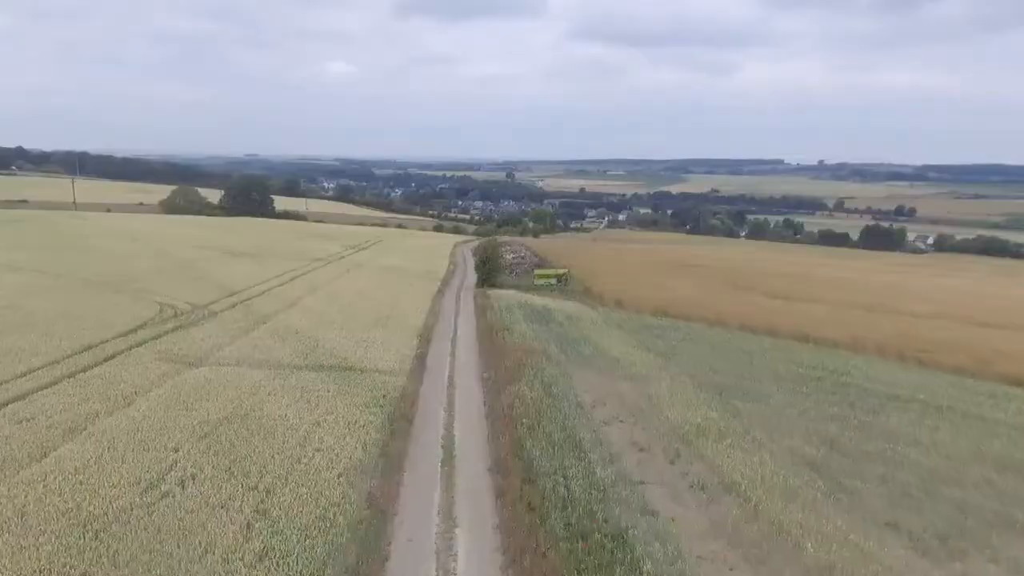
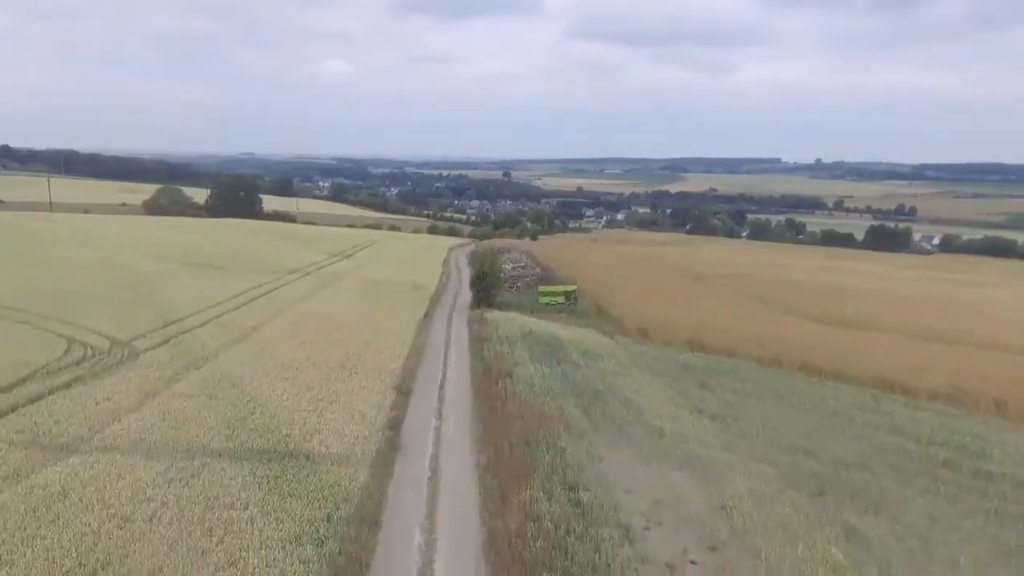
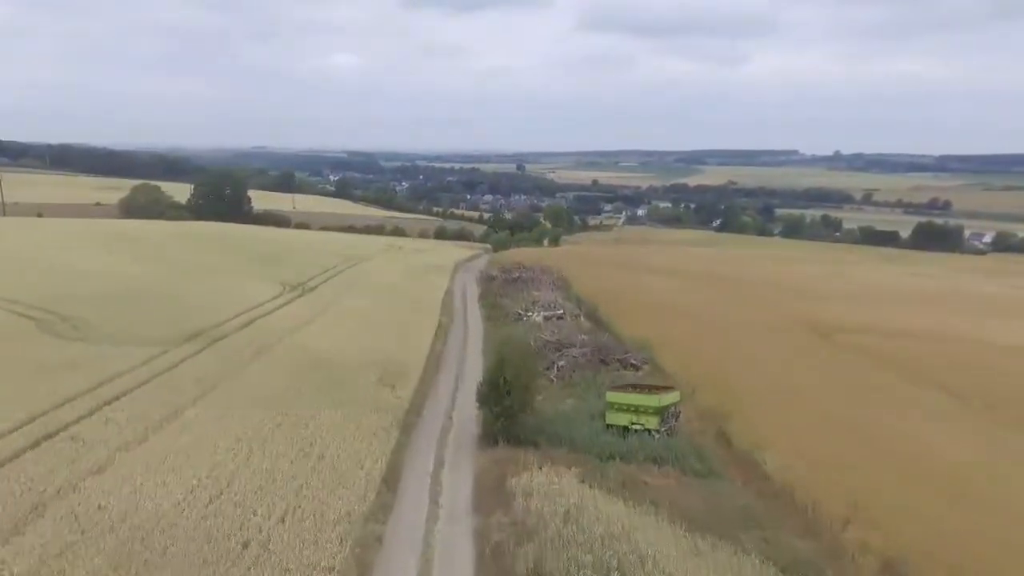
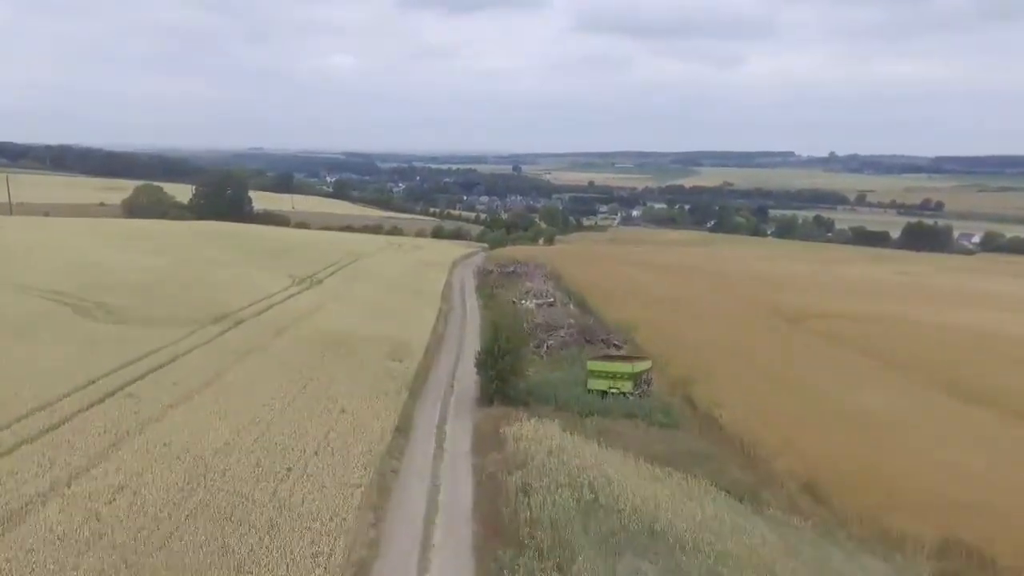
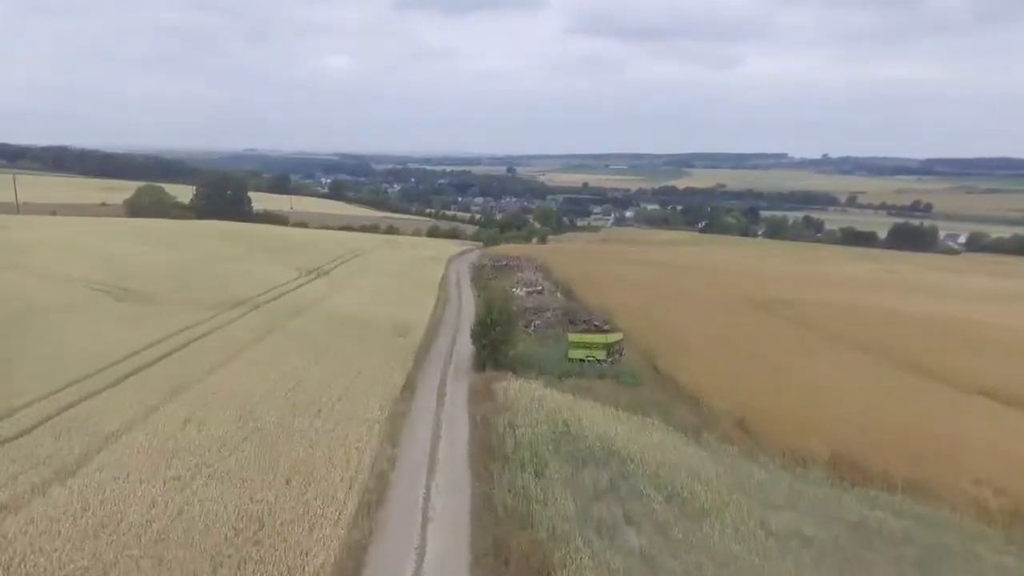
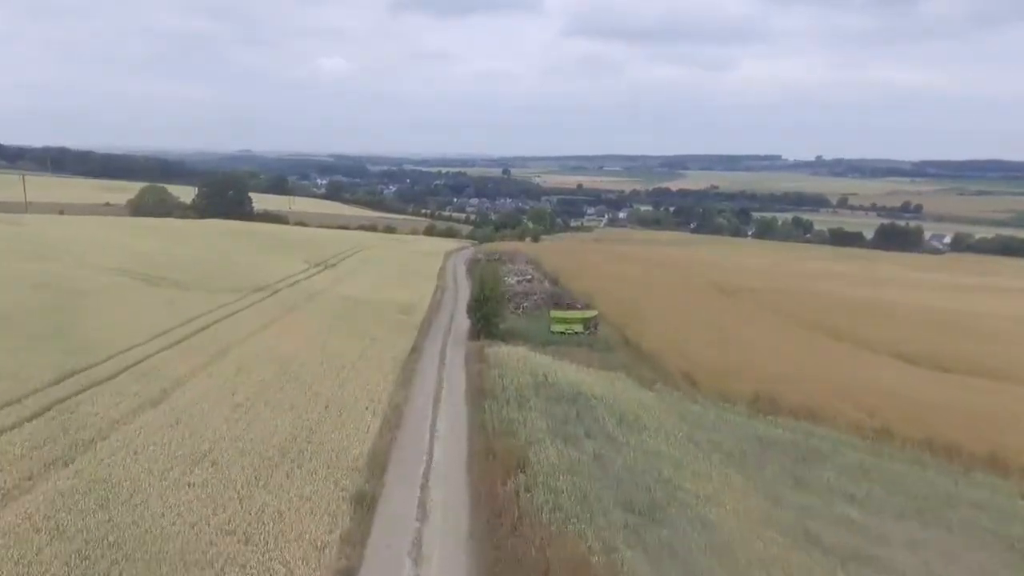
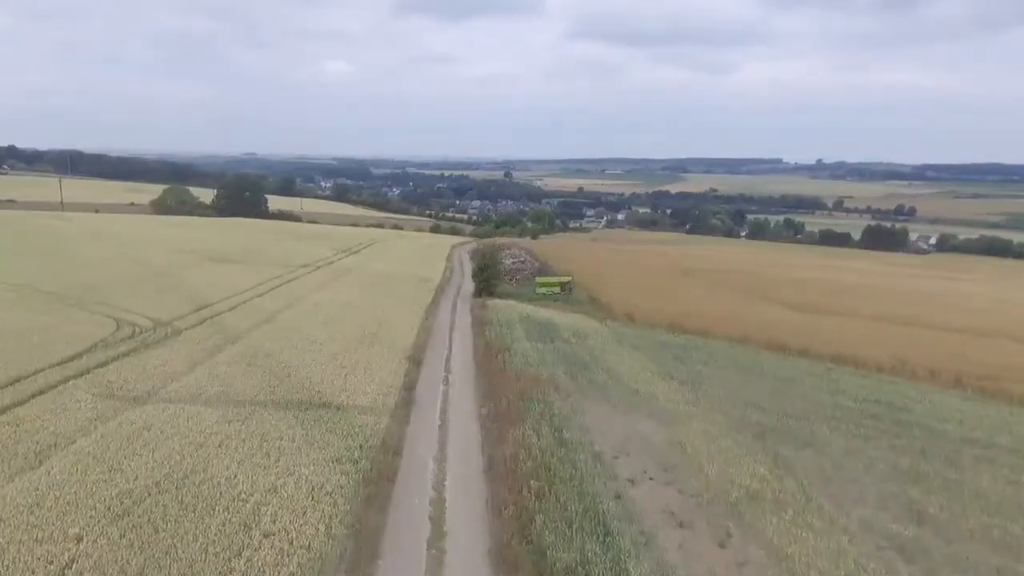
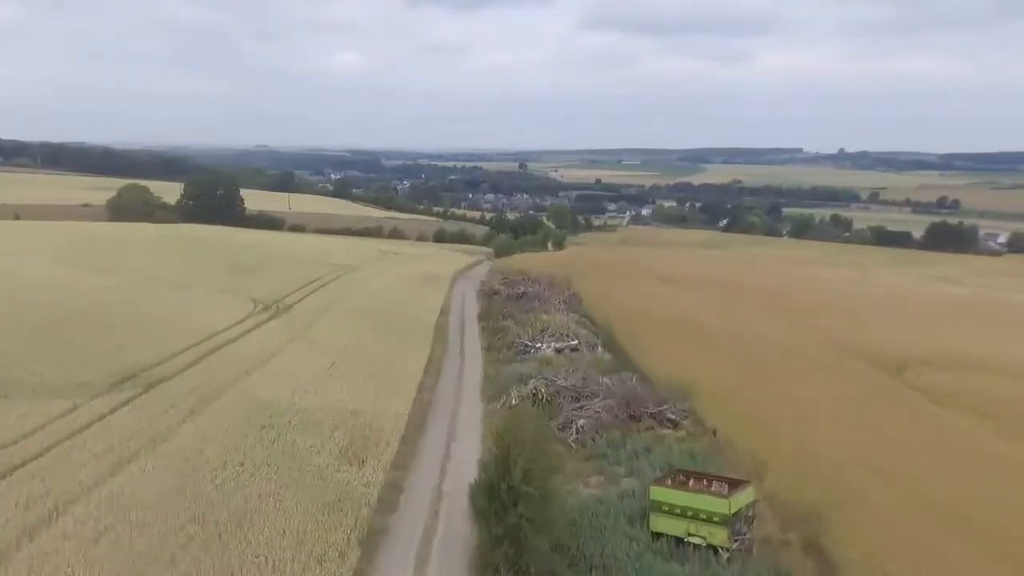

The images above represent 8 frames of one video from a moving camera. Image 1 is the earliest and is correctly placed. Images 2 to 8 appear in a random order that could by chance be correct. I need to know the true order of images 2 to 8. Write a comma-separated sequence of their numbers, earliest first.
7, 2, 6, 5, 4, 3, 8
